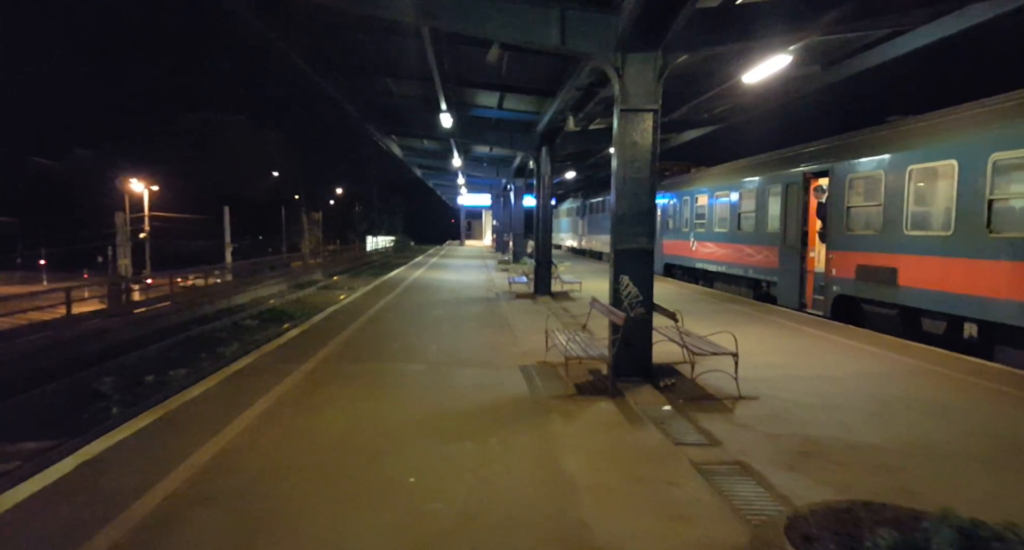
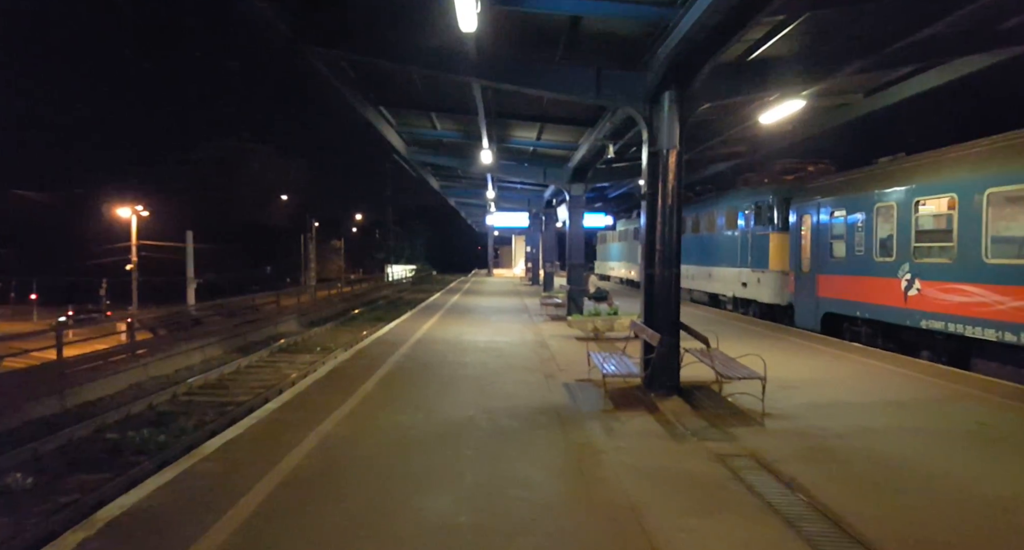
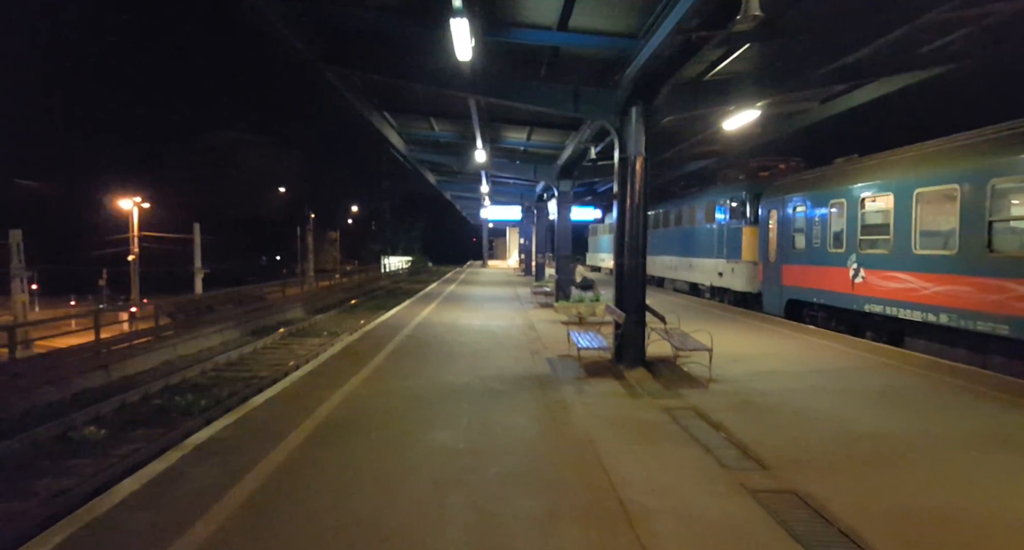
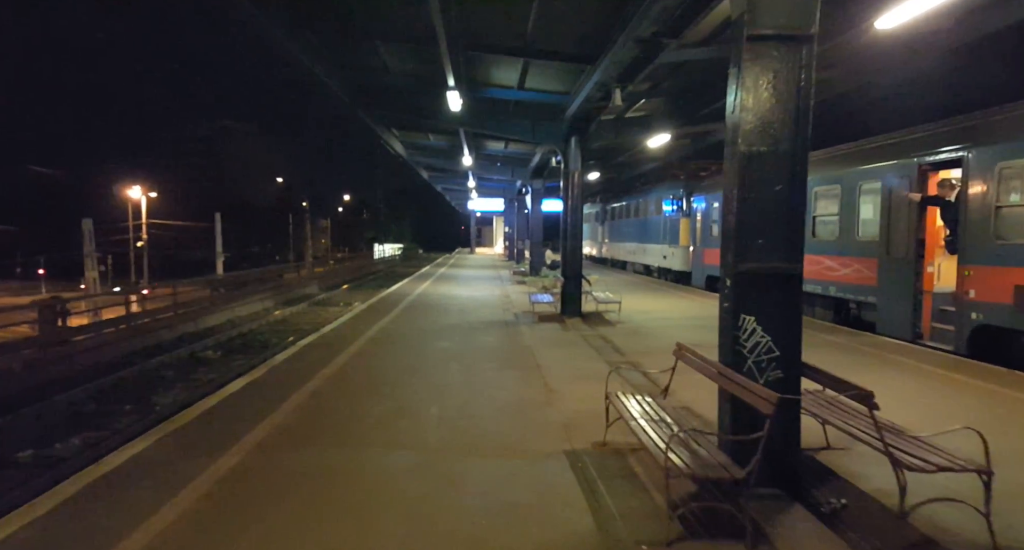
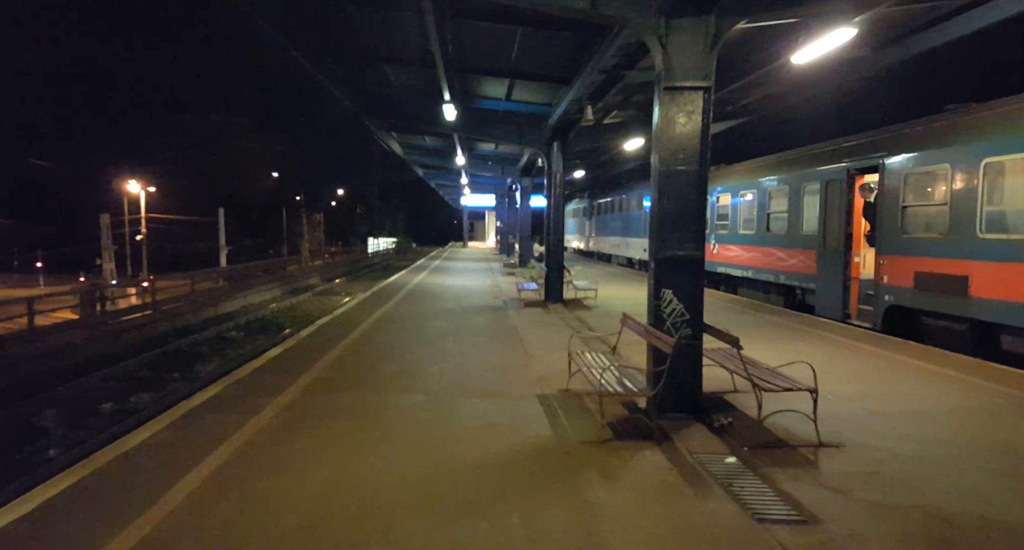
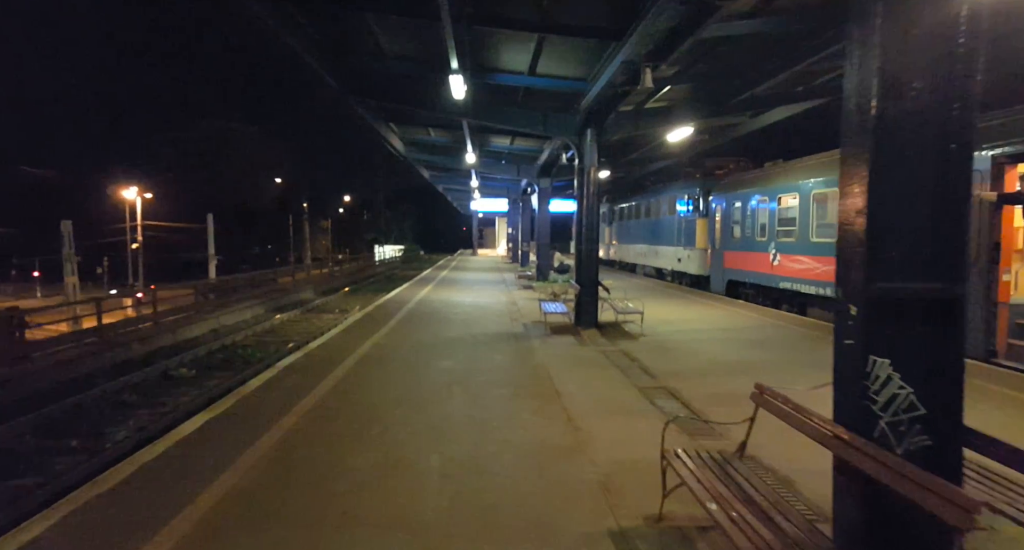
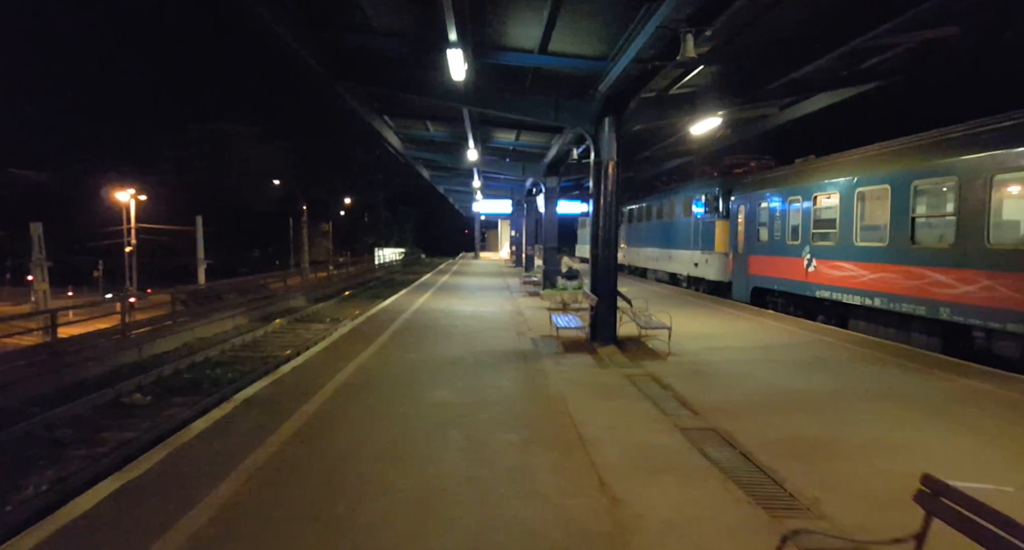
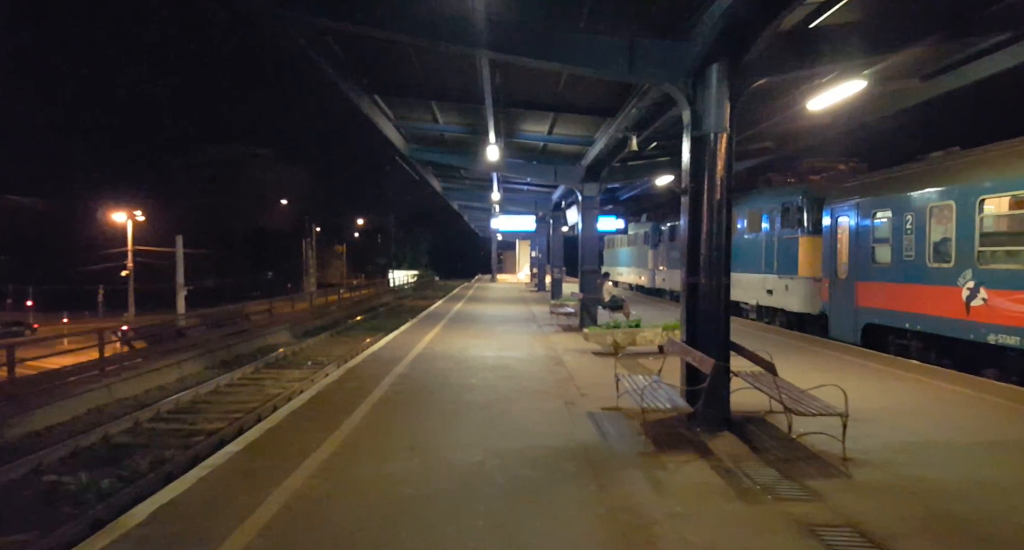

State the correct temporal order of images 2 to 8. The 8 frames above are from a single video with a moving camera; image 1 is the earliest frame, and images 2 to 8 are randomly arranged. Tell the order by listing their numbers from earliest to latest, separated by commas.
5, 4, 6, 7, 3, 2, 8
